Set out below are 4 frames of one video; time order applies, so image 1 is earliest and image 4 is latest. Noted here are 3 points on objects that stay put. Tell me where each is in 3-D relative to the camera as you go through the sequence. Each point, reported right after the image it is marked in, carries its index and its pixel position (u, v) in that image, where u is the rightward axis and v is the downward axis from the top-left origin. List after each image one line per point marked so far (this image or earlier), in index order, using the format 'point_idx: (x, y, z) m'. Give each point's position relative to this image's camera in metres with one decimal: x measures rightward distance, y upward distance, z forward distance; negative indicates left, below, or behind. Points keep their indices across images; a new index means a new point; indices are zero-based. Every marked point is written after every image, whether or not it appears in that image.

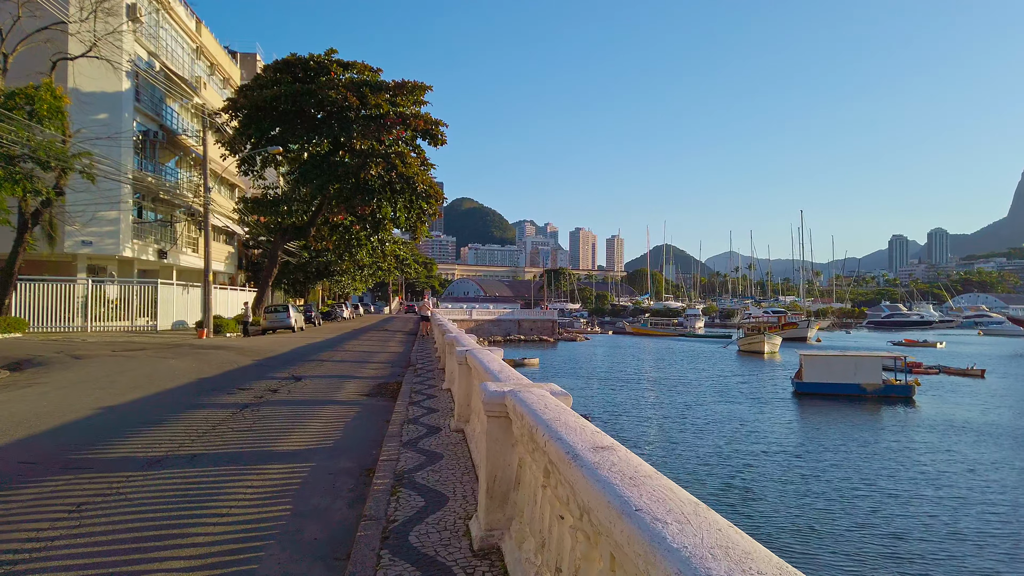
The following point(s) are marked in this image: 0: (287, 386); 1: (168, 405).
0: (-3.6, -1.6, +10.7) m
1: (-4.4, -1.5, +8.6) m
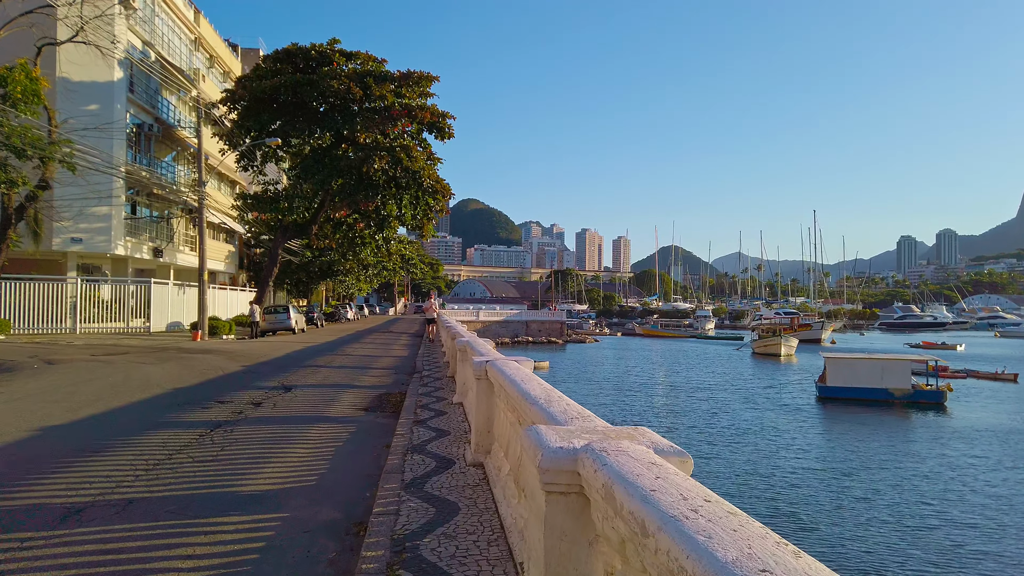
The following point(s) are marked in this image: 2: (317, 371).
0: (-3.3, -1.5, +9.3) m
1: (-4.1, -1.5, +7.2) m
2: (-3.7, -1.6, +12.8) m
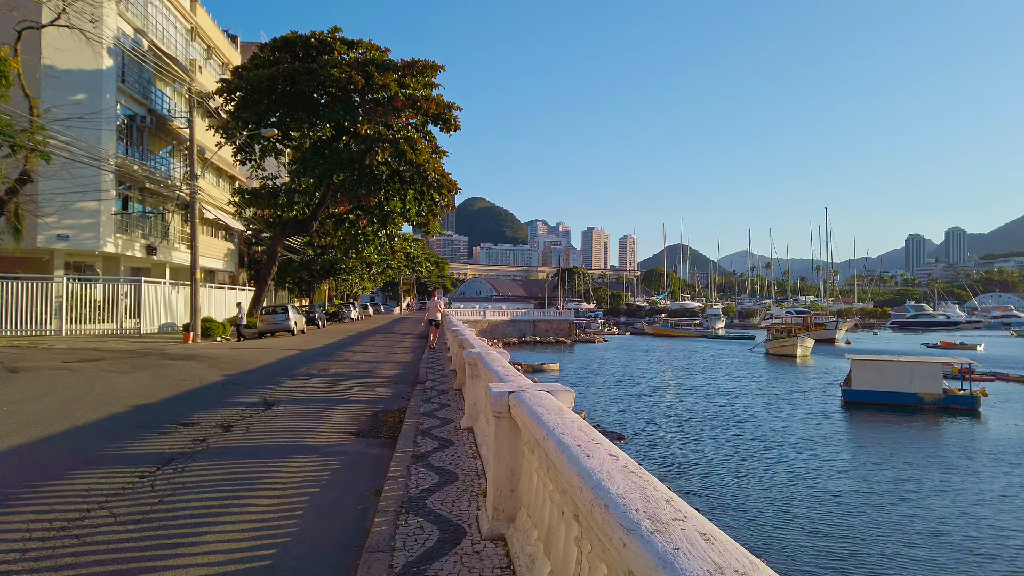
0: (-3.1, -1.5, +7.9) m
1: (-3.9, -1.5, +5.8) m
2: (-3.5, -1.6, +11.4) m
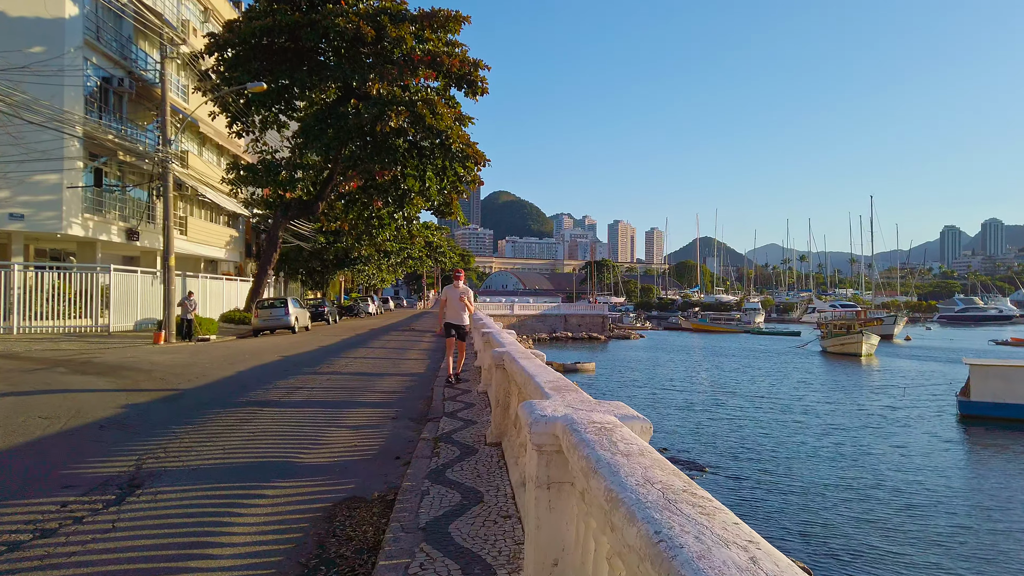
0: (-2.5, -1.3, +3.5) m
1: (-3.4, -1.3, +1.4) m
2: (-2.7, -1.3, +7.0) m
